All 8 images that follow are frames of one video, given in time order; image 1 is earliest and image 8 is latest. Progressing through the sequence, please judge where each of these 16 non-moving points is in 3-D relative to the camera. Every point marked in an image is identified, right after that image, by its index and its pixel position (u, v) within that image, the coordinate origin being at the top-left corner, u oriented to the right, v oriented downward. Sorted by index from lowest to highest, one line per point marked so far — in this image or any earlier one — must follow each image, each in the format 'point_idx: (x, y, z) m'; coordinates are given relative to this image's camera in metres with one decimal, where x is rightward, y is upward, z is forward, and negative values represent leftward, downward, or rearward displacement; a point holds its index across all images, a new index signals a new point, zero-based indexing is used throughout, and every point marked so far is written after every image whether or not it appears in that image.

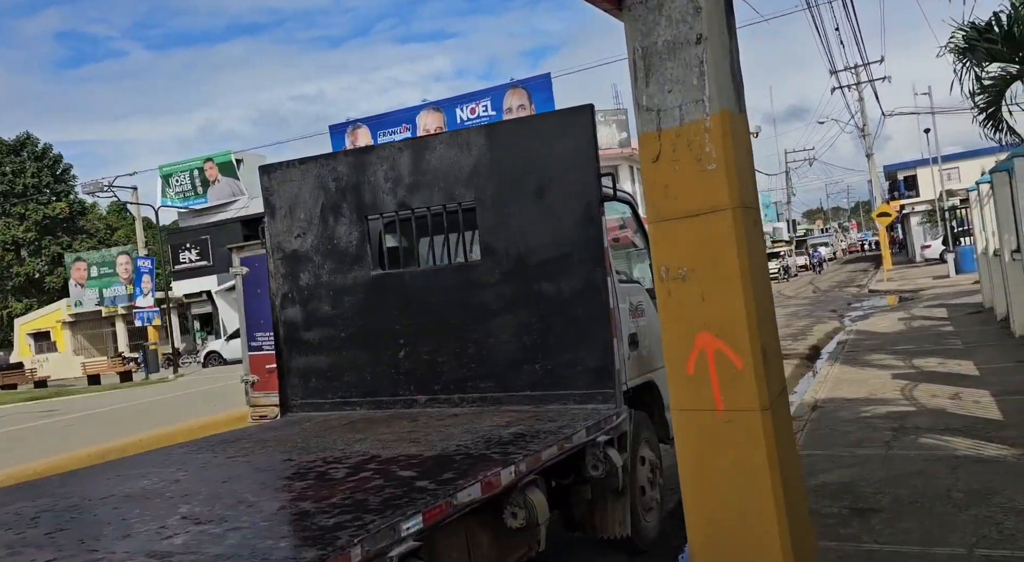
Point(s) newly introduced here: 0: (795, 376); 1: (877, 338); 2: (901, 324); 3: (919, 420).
0: (+3.8, -1.3, +11.1) m
1: (+6.0, -0.9, +13.7) m
2: (+7.2, -0.8, +15.3) m
3: (+3.5, -1.2, +7.1) m
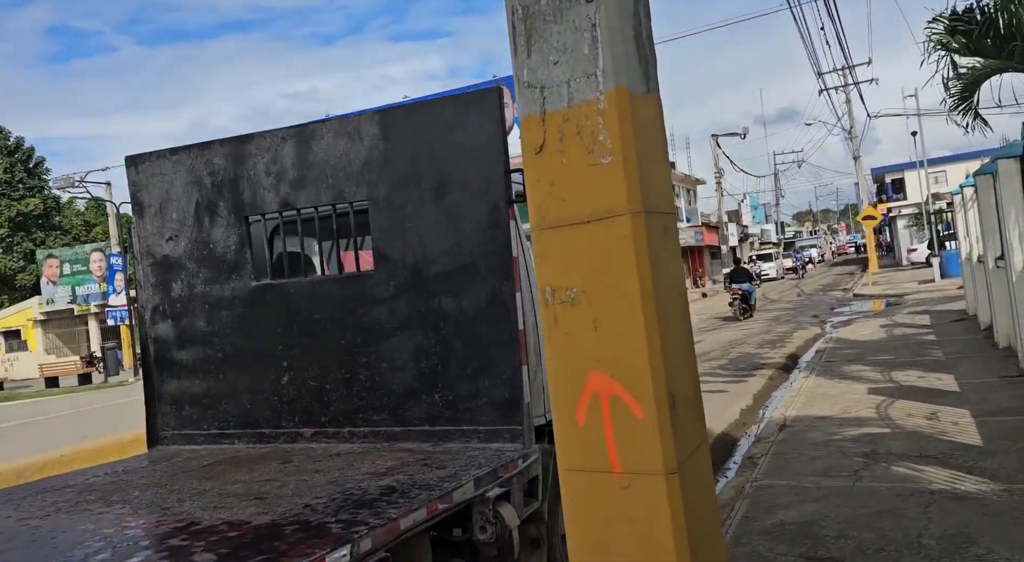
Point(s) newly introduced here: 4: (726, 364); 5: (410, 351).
0: (+3.2, -1.4, +10.5) m
1: (+5.4, -1.0, +13.1) m
2: (+6.6, -0.9, +14.7) m
3: (+3.0, -1.3, +6.4) m
4: (+3.3, -1.3, +13.0) m
5: (-0.5, -0.4, +4.0) m
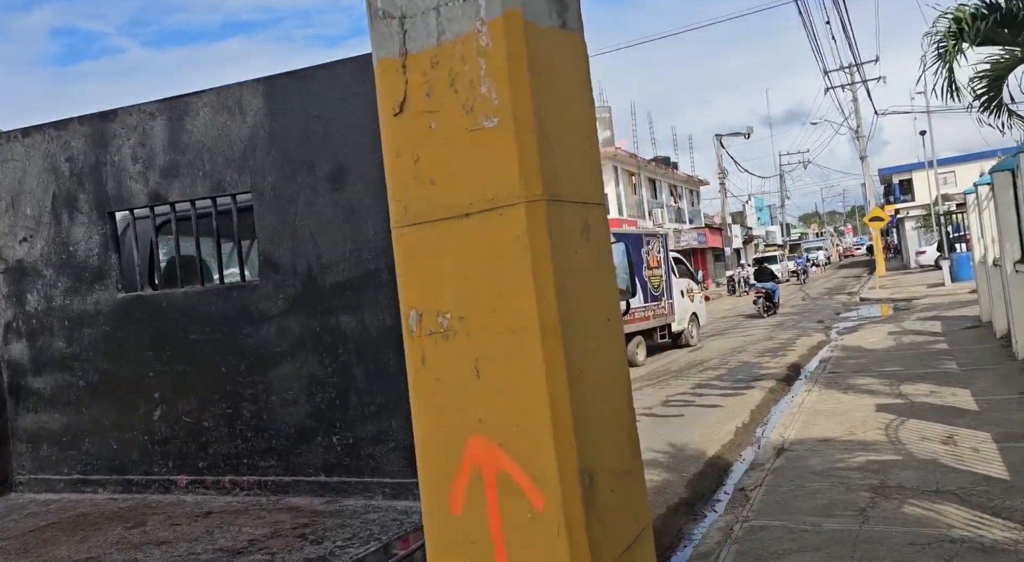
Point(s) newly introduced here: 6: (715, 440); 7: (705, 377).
0: (+3.0, -1.4, +9.7) m
1: (+5.2, -1.1, +12.3) m
2: (+6.4, -1.0, +13.9) m
3: (+2.7, -1.3, +5.7) m
4: (+3.1, -1.4, +12.2) m
5: (-0.8, -0.4, +3.2) m
6: (+1.9, -1.5, +7.8) m
7: (+2.8, -1.4, +12.1) m
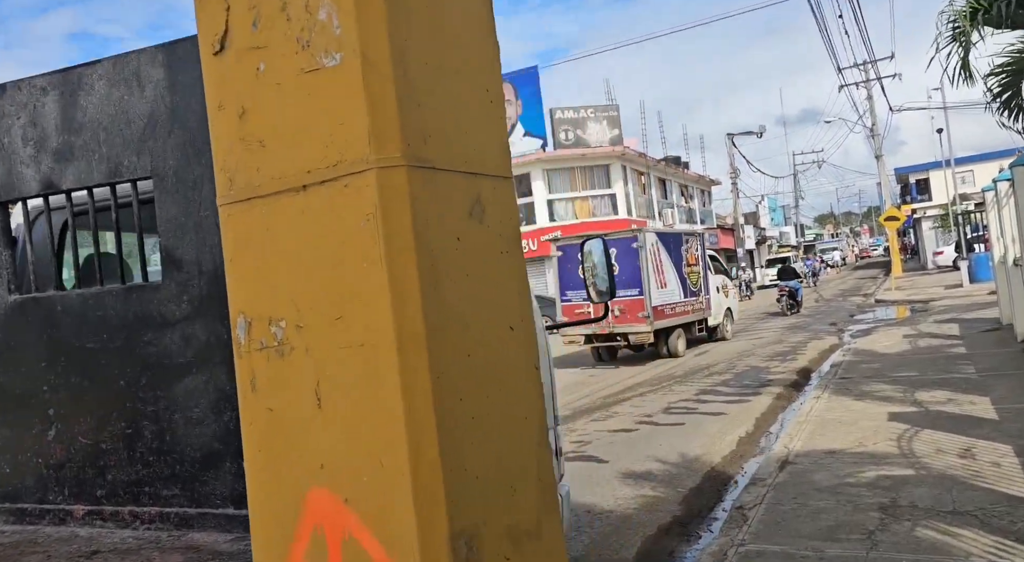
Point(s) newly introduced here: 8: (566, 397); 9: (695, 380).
0: (+2.9, -1.4, +9.2) m
1: (+5.2, -1.1, +11.8) m
2: (+6.4, -1.0, +13.4) m
3: (+2.5, -1.3, +5.2) m
4: (+3.1, -1.4, +11.7) m
5: (-1.0, -0.4, +2.8) m
6: (+1.8, -1.5, +7.3) m
7: (+2.7, -1.4, +11.6) m
8: (+0.8, -1.6, +11.5) m
9: (+2.6, -1.4, +11.9) m
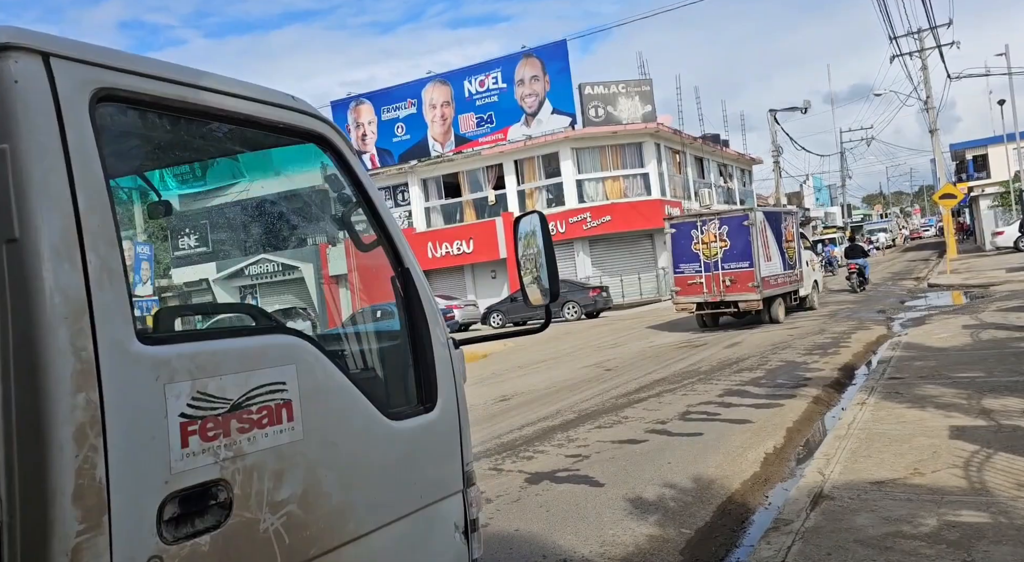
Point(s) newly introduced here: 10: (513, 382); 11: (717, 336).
0: (+2.8, -1.3, +7.9) m
1: (+5.2, -0.9, +10.3) m
2: (+6.5, -0.8, +11.9) m
3: (+2.3, -1.3, +3.9) m
4: (+3.1, -1.2, +10.4) m
5: (-1.4, -0.4, +1.6) m
6: (+1.6, -1.4, +6.0) m
7: (+2.8, -1.2, +10.3) m
8: (+0.8, -1.4, +10.3) m
9: (+2.7, -1.2, +10.6) m
10: (0.0, -1.5, +12.2) m
11: (+3.9, -1.1, +15.8) m
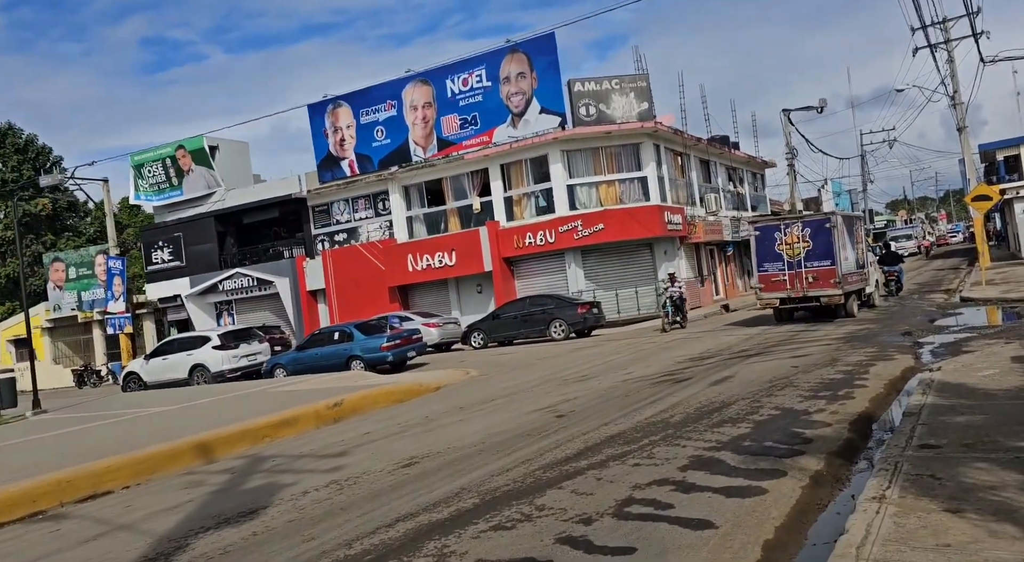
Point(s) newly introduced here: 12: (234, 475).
0: (+1.9, -1.5, +5.3) m
1: (+4.3, -1.2, +7.7) m
2: (+5.6, -1.0, +9.2) m
3: (+1.2, -1.5, +1.3) m
4: (+2.2, -1.5, +7.8) m
5: (-2.5, -0.6, -0.8) m
6: (+0.6, -1.6, +3.5) m
7: (+1.9, -1.5, +7.7) m
8: (-0.1, -1.7, +7.8) m
9: (+1.8, -1.5, +8.1) m
10: (-0.9, -1.8, +9.8) m
11: (+3.1, -1.4, +13.3) m
12: (-2.8, -1.9, +8.2) m
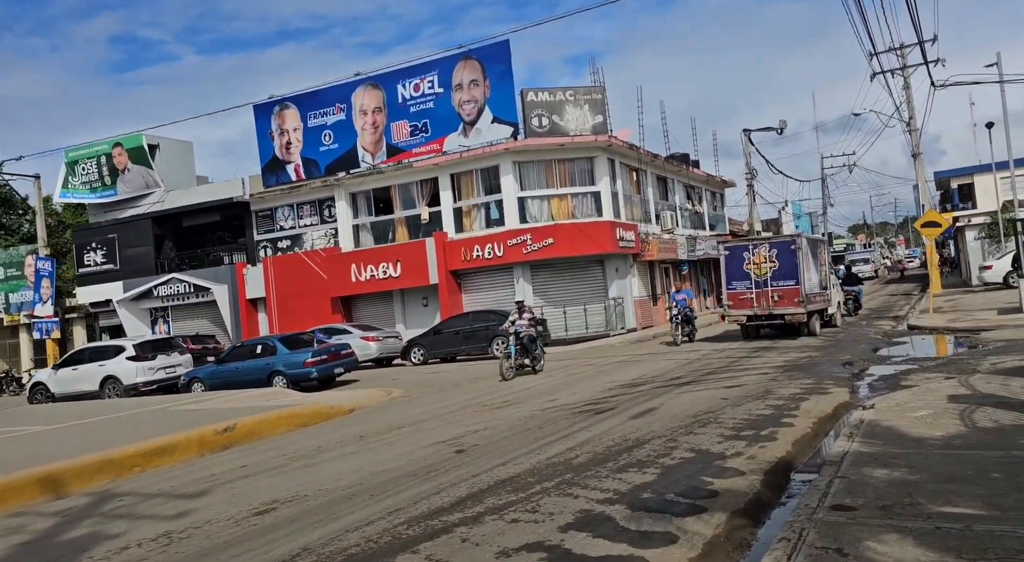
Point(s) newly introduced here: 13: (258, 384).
0: (+0.9, -1.7, +4.4) m
1: (+3.2, -1.5, +6.9) m
2: (+4.5, -1.4, +8.5) m
3: (+0.4, -1.6, +0.4) m
4: (+1.1, -1.7, +6.9) m
5: (-3.2, -0.6, -1.8) m
6: (-0.3, -1.8, +2.6) m
7: (+0.8, -1.7, +6.8) m
8: (-1.2, -1.9, +6.8) m
9: (+0.7, -1.7, +7.2) m
10: (-2.0, -2.0, +8.7) m
11: (+1.8, -1.7, +12.4) m
12: (-3.9, -2.1, +7.1) m
13: (-5.8, -2.3, +18.8) m
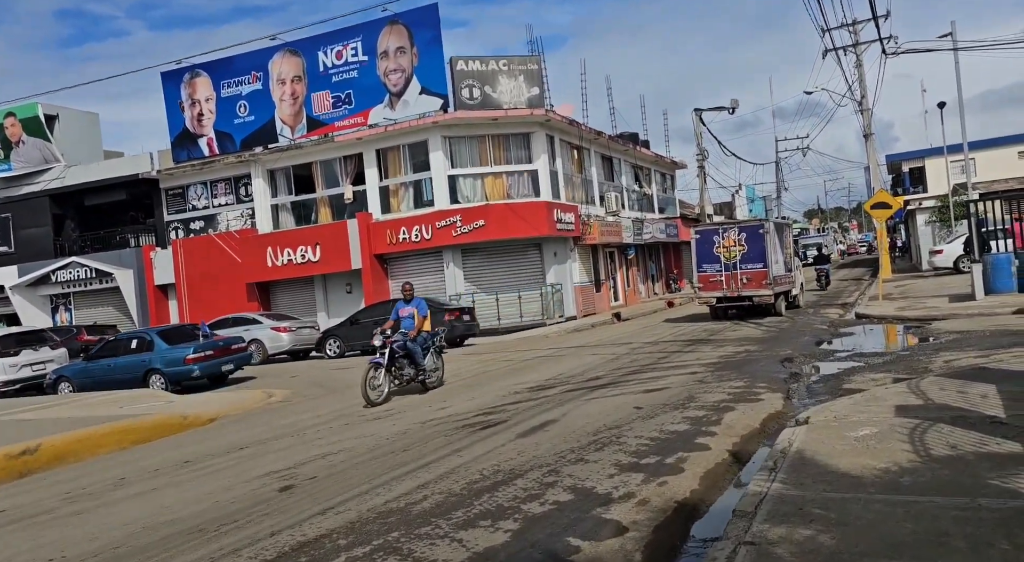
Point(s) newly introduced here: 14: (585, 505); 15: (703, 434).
0: (-0.3, -1.7, +2.5) m
1: (+2.0, -1.4, +5.1) m
2: (+3.2, -1.3, +6.8) m
3: (-0.6, -1.7, -1.5) m
4: (-0.1, -1.7, +5.1) m
5: (-4.0, -0.7, -3.9) m
6: (-1.4, -1.8, +0.6) m
7: (-0.5, -1.7, +4.9) m
8: (-2.4, -1.8, +4.8) m
9: (-0.6, -1.7, +5.3) m
10: (-3.4, -1.9, +6.7) m
11: (+0.3, -1.6, +10.6) m
12: (-5.1, -2.0, +5.0) m
13: (-7.6, -2.0, +16.6) m
14: (+0.5, -1.6, +5.9) m
15: (+1.9, -1.5, +8.1) m
